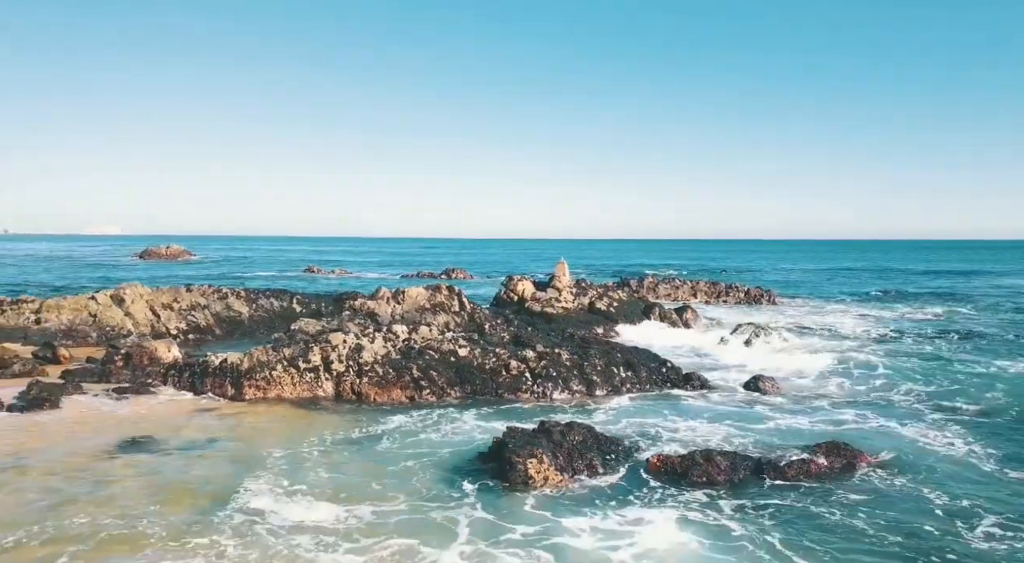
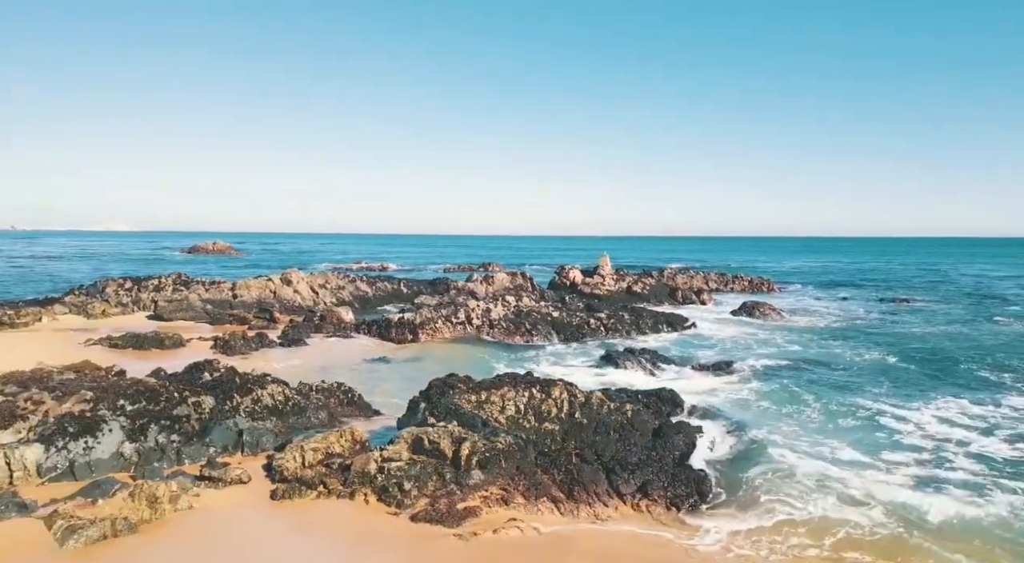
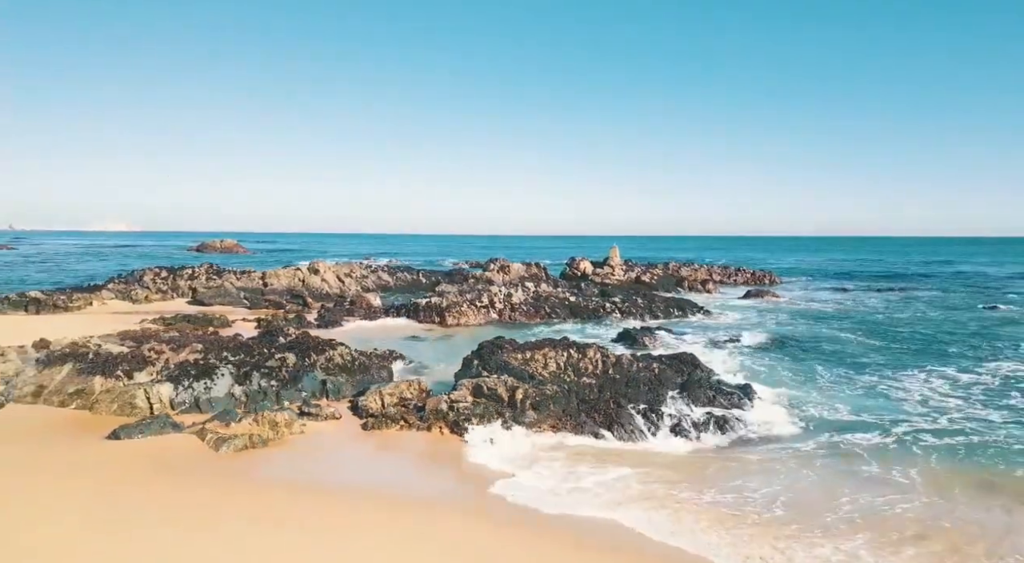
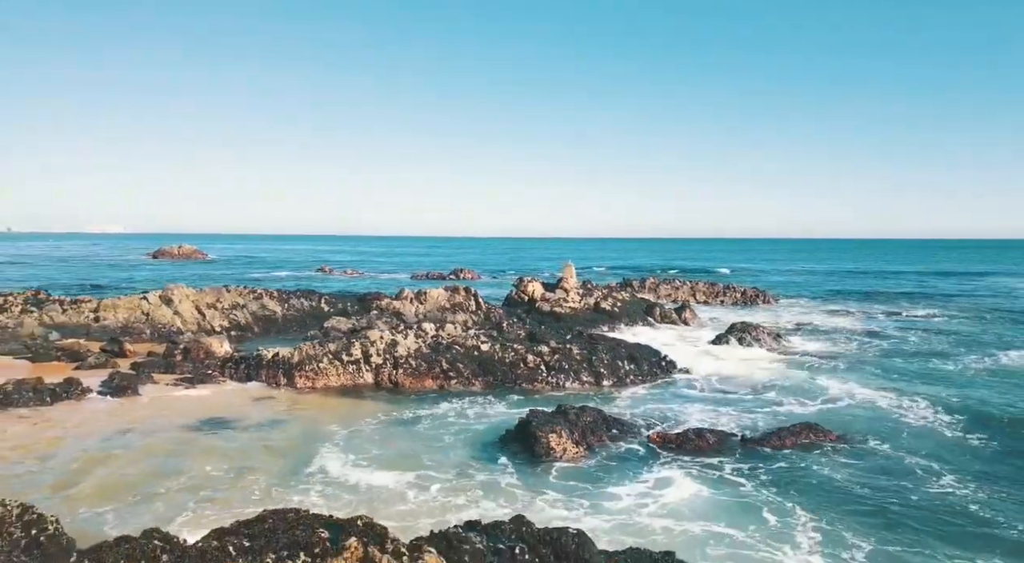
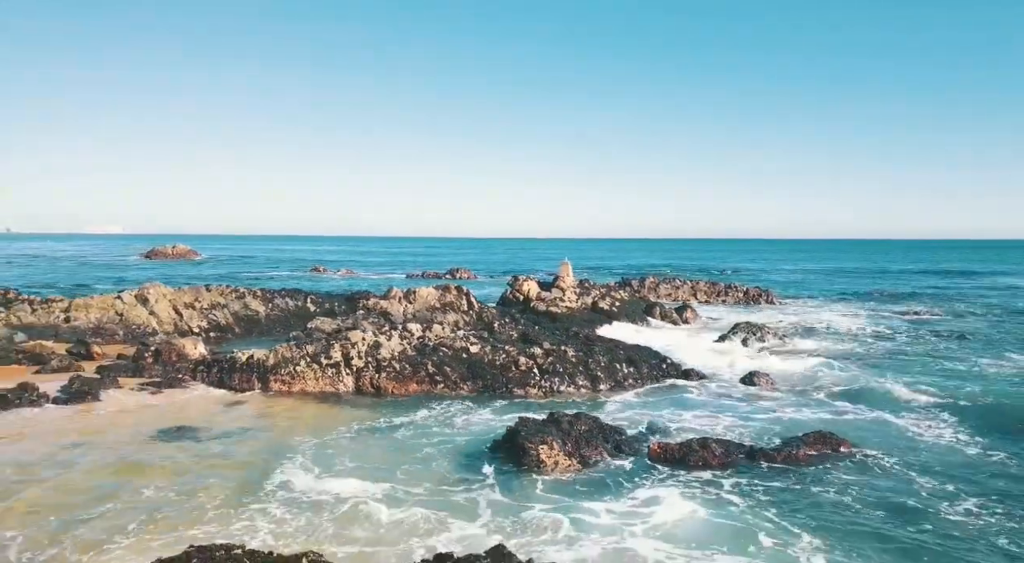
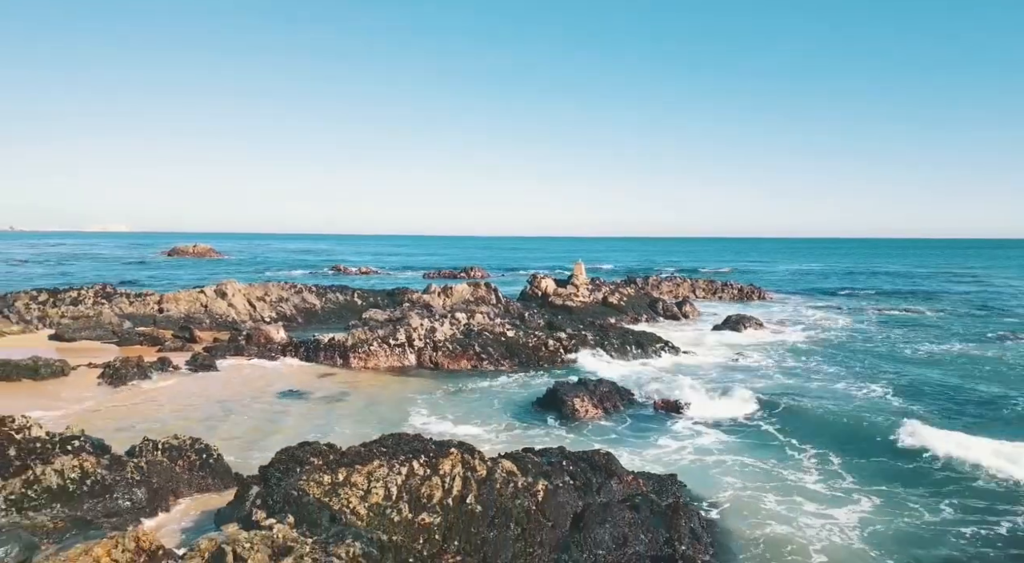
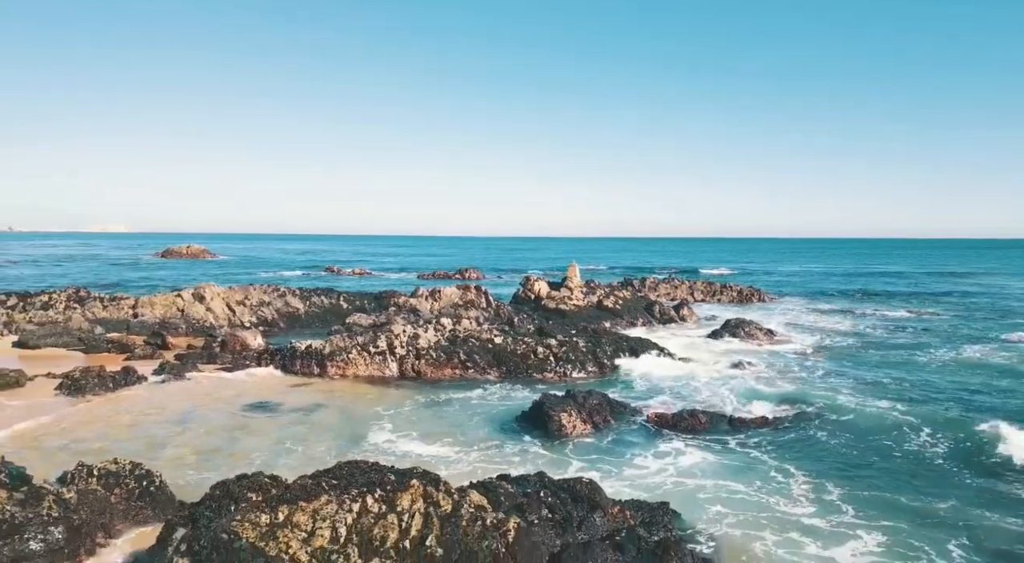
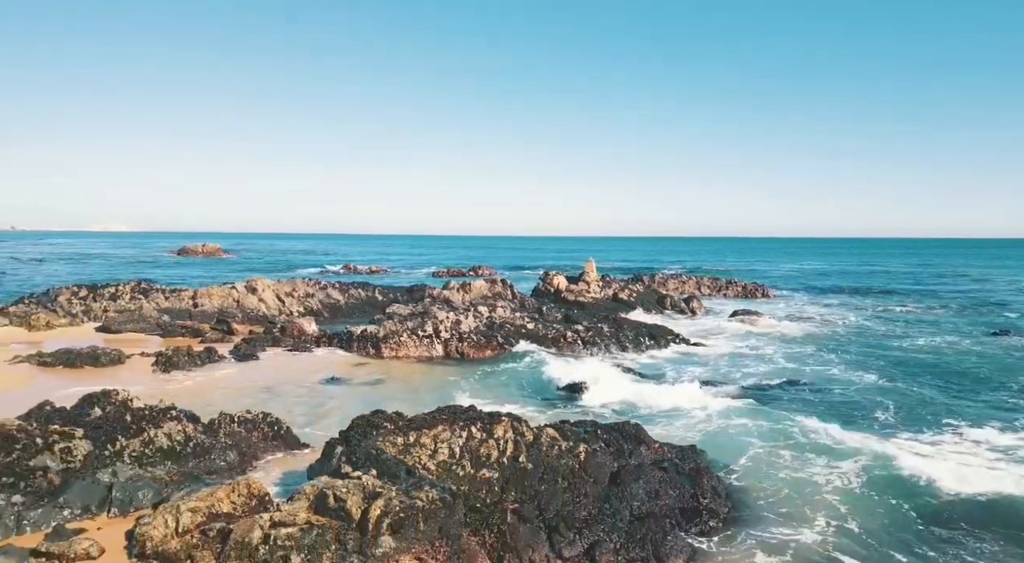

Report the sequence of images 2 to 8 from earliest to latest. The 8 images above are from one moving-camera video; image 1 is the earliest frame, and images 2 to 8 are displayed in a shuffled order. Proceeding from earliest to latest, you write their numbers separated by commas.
5, 4, 7, 6, 8, 2, 3
